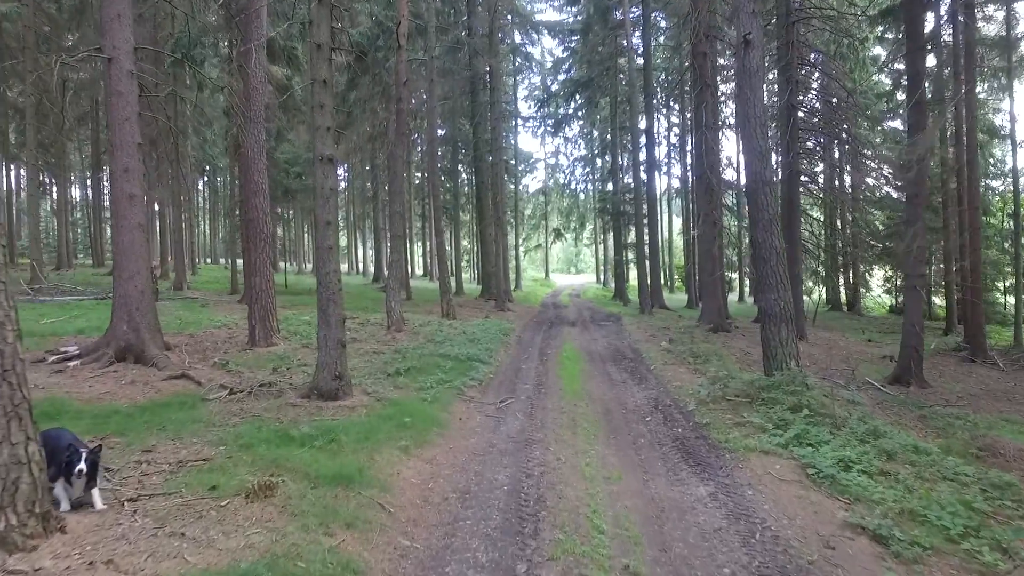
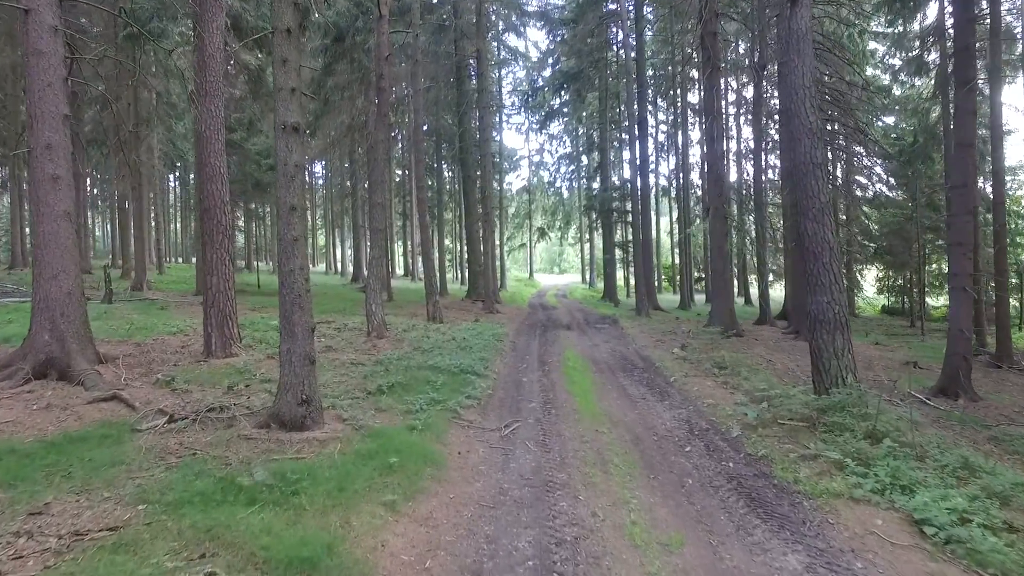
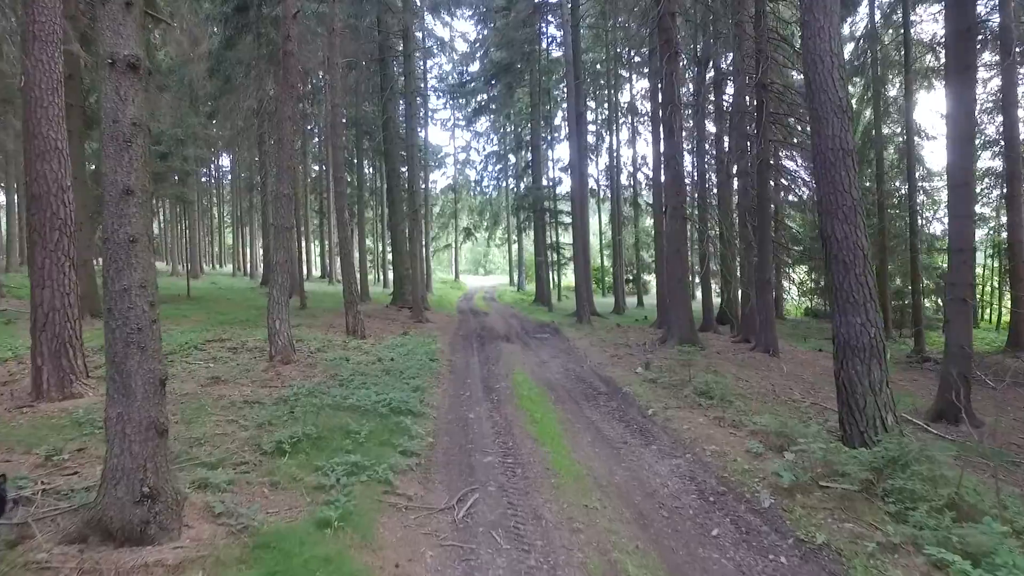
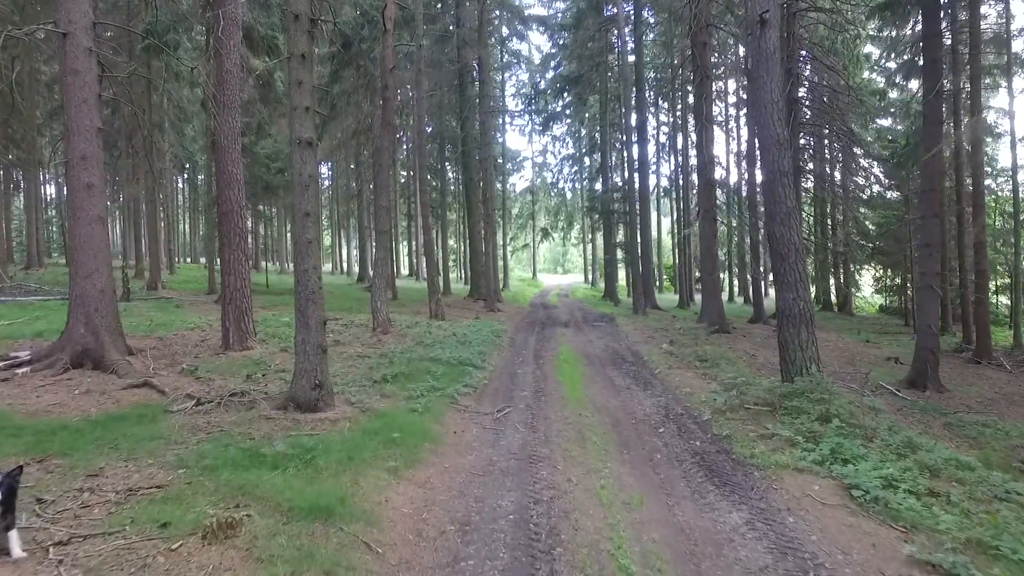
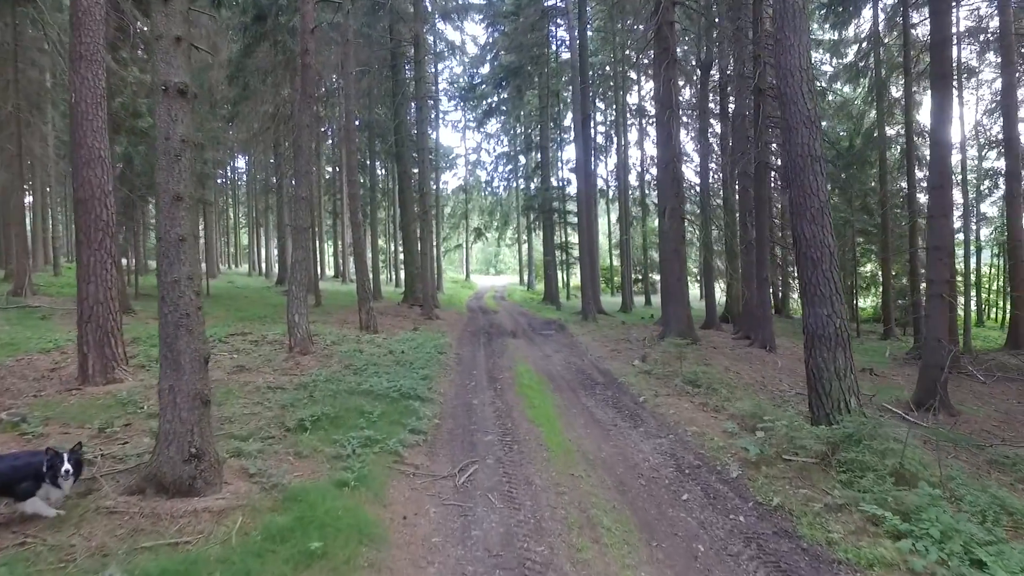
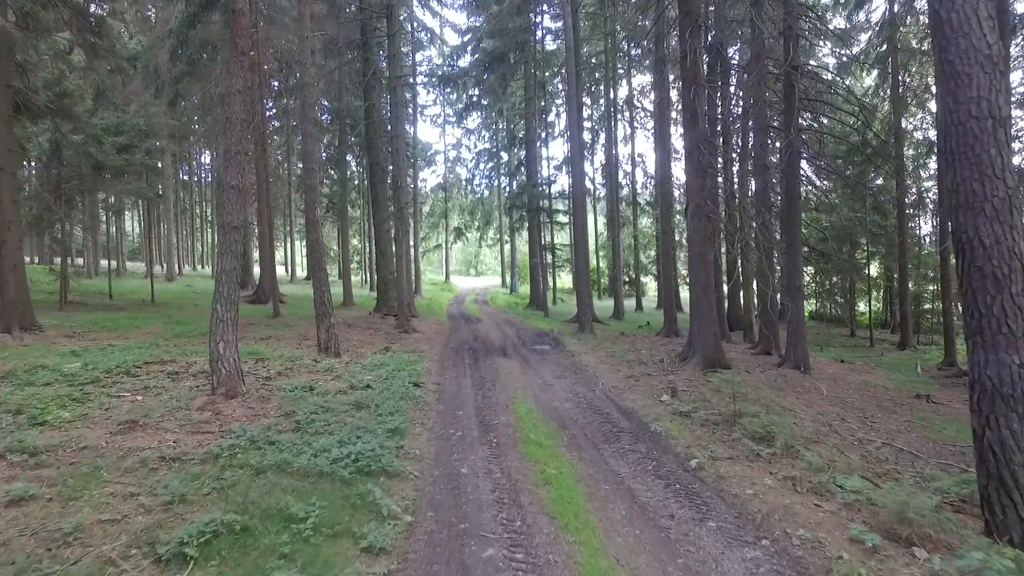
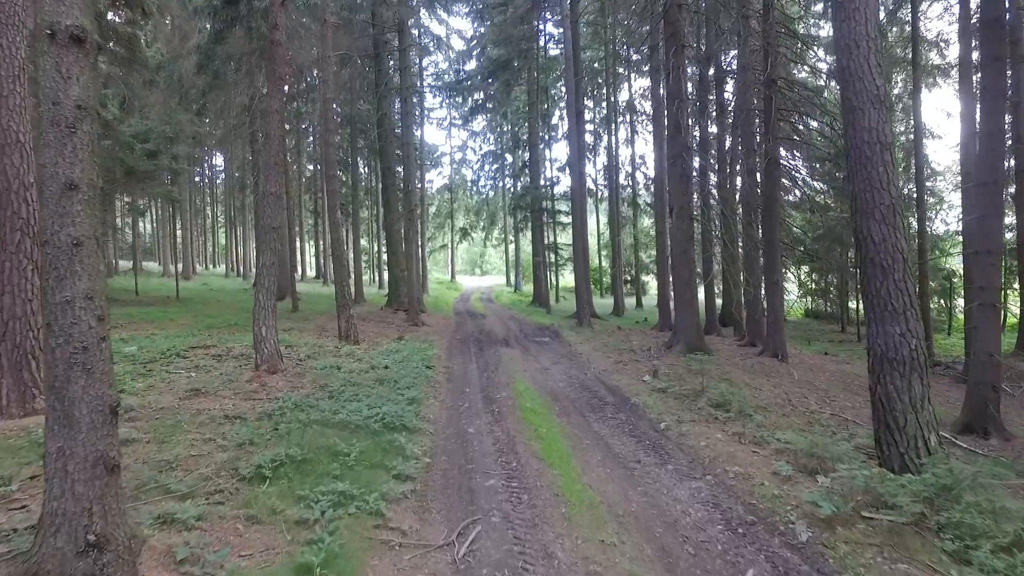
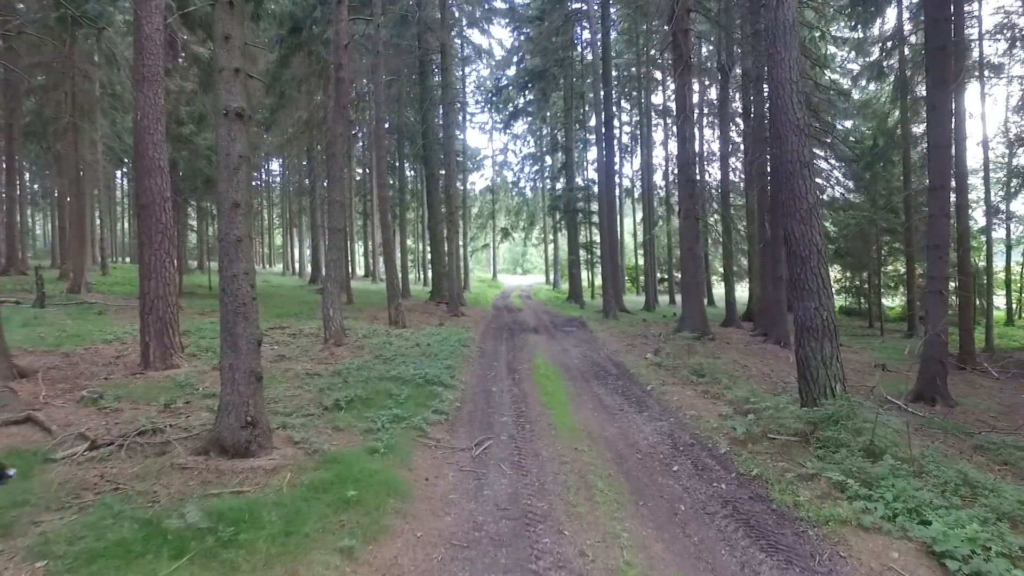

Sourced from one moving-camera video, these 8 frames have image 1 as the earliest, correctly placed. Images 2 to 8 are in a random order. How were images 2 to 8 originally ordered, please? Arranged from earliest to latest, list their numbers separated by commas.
4, 2, 8, 5, 3, 7, 6
